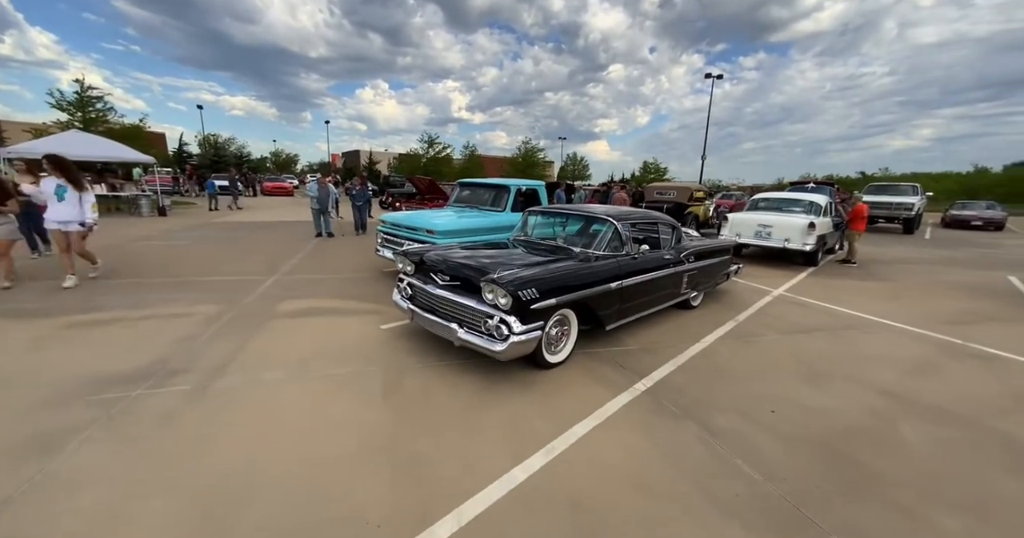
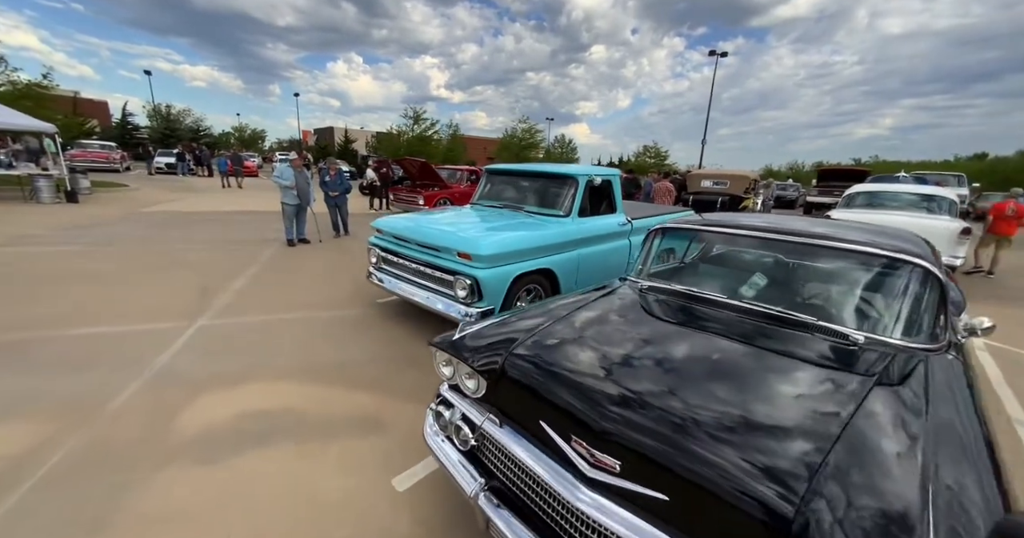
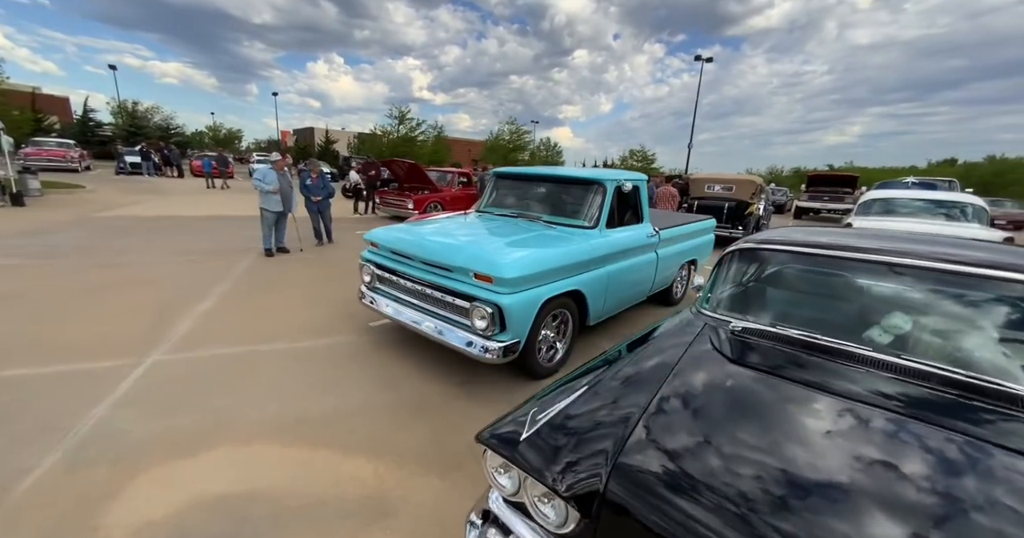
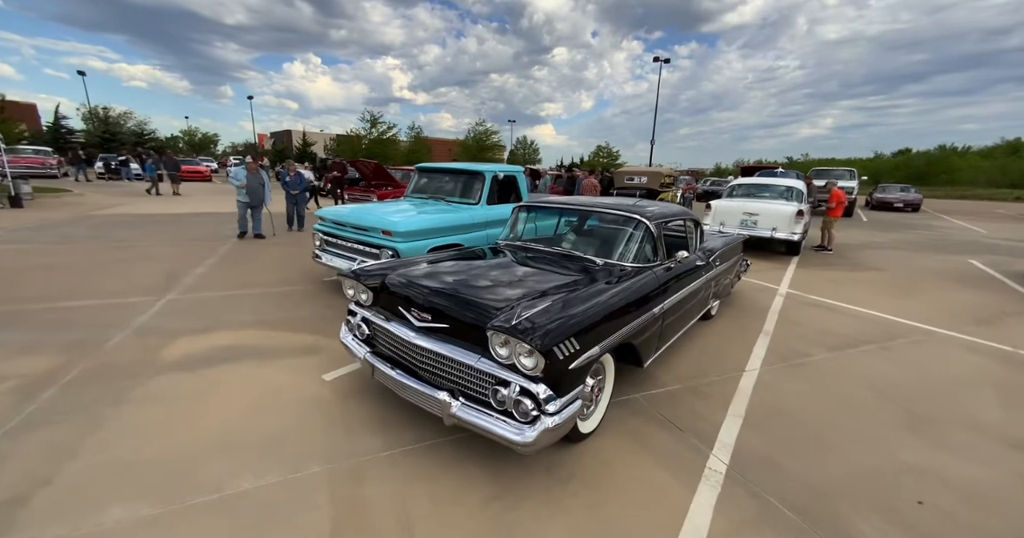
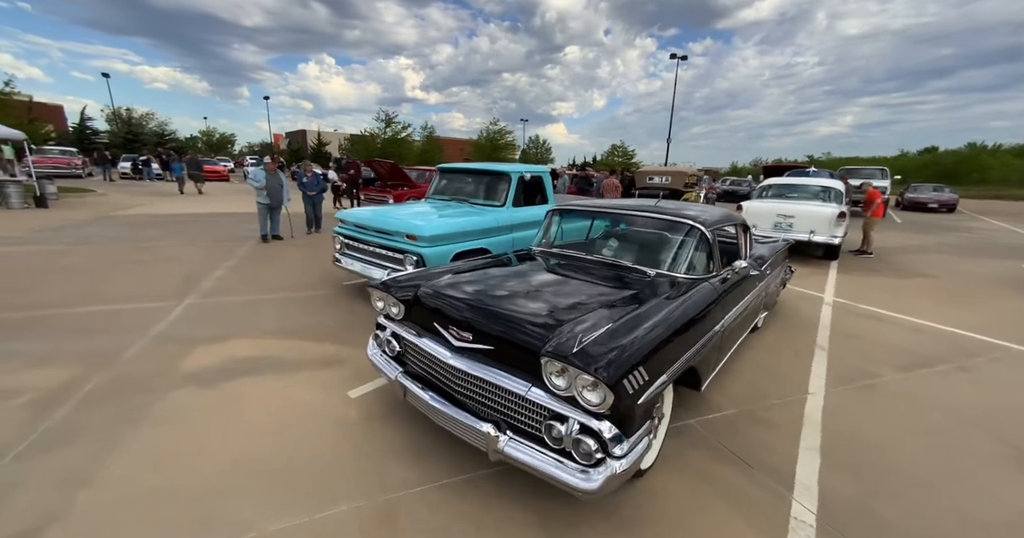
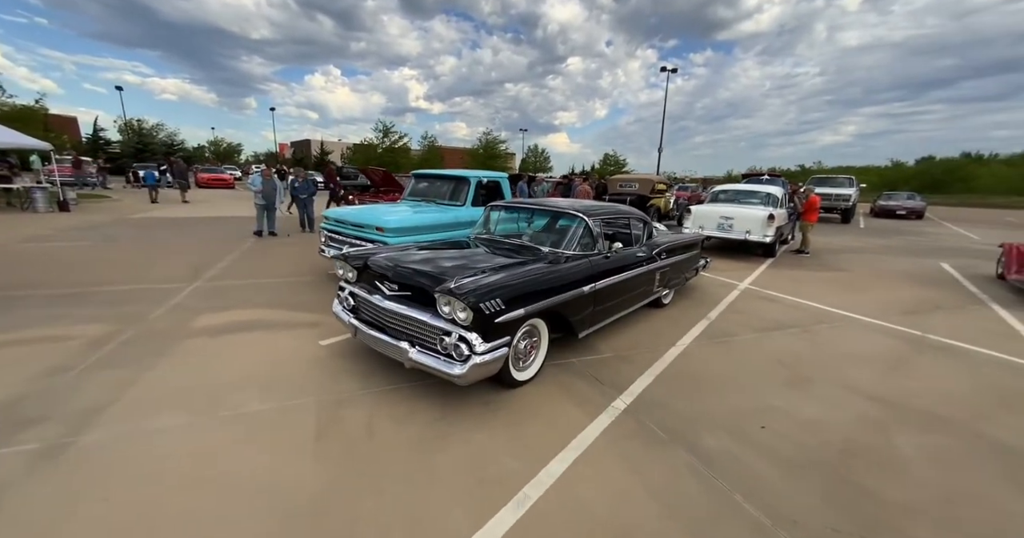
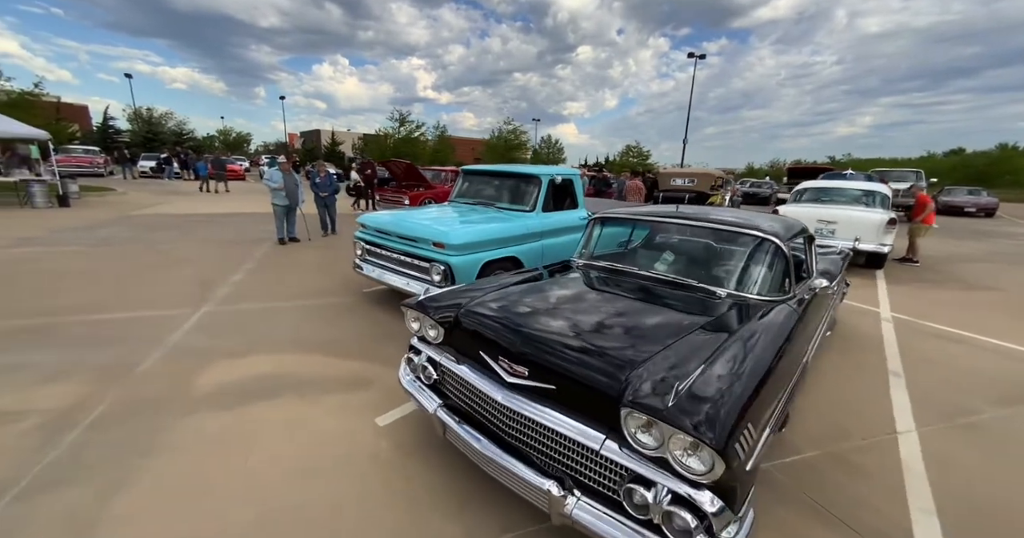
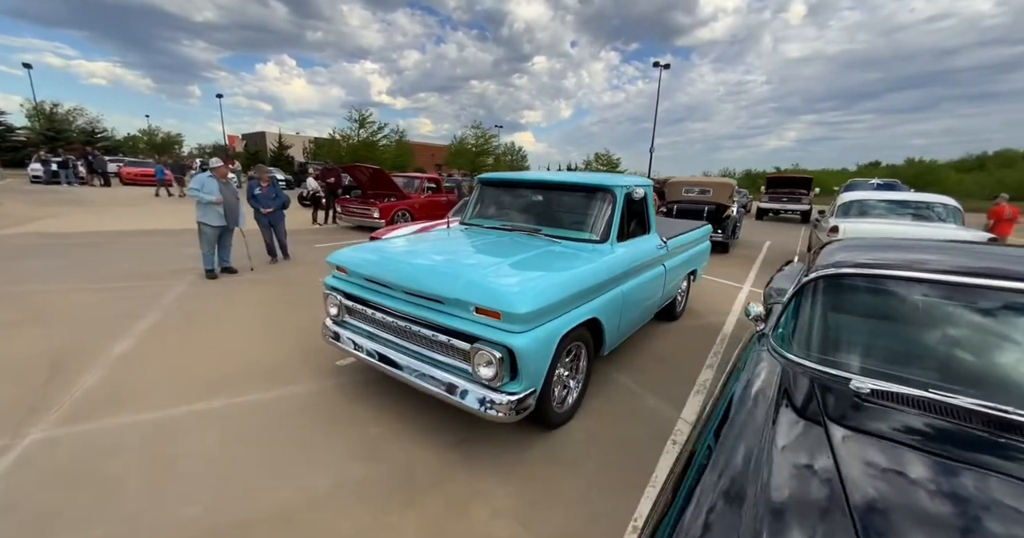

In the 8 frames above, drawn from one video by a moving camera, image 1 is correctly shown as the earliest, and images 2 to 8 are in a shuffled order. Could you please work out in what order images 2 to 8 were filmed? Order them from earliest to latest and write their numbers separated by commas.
6, 4, 5, 7, 2, 3, 8
